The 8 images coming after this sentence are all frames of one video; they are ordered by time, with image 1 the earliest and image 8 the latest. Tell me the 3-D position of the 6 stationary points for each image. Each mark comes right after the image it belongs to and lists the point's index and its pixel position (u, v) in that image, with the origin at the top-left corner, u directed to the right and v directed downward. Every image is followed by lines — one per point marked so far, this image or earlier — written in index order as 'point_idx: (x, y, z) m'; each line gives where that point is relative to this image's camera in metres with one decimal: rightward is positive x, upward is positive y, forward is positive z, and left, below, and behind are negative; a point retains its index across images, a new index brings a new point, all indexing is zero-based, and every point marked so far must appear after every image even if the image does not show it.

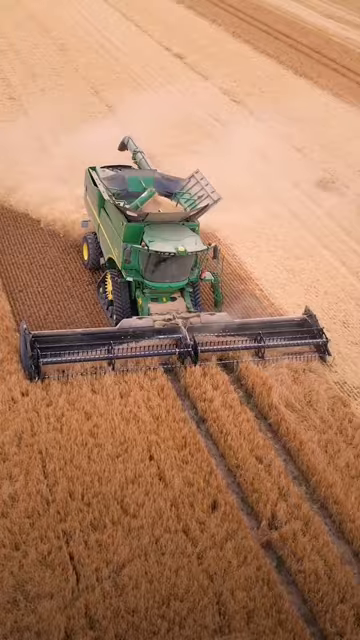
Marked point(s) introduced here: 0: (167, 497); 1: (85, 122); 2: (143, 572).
0: (-0.1, -1.4, +6.3) m
1: (-1.7, +3.4, +13.8) m
2: (-0.3, -1.8, +5.6) m
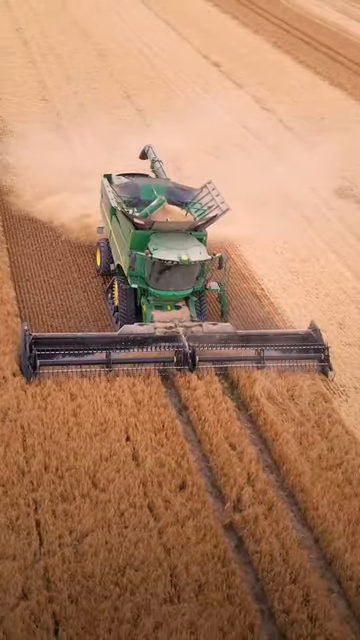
0: (-0.4, -1.3, +6.6) m
1: (-1.2, +3.5, +14.3) m
2: (-0.6, -1.6, +5.9) m
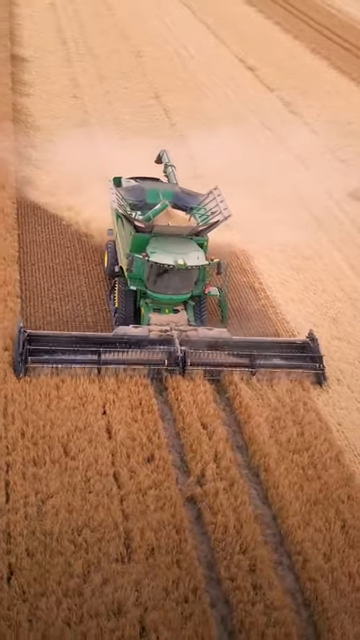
0: (-0.6, -1.1, +7.0) m
1: (-0.8, +3.6, +14.7) m
2: (-0.9, -1.5, +6.3) m
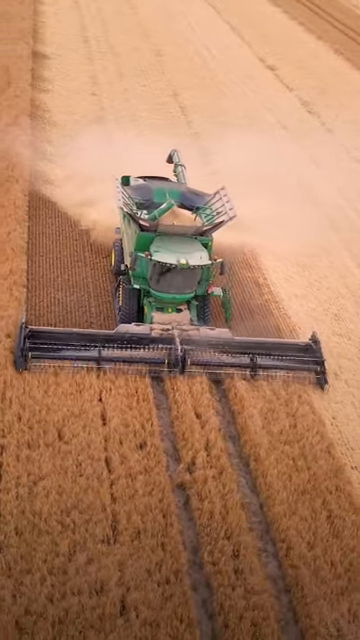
0: (-0.7, -1.0, +7.1) m
1: (-0.5, +3.7, +14.9) m
2: (-1.0, -1.3, +6.5) m
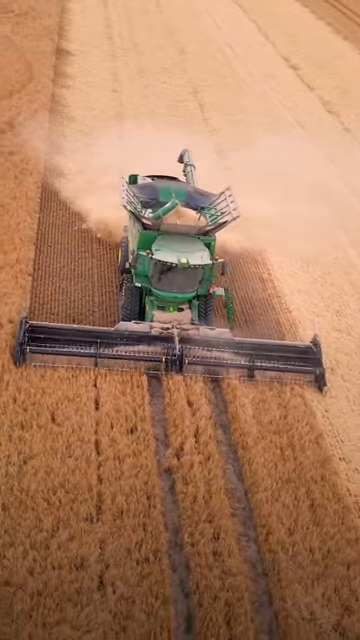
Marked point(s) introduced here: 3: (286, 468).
0: (-0.8, -0.9, +7.3) m
1: (-0.1, +3.8, +15.1) m
2: (-1.1, -1.2, +6.7) m
3: (+0.9, -1.3, +7.1) m
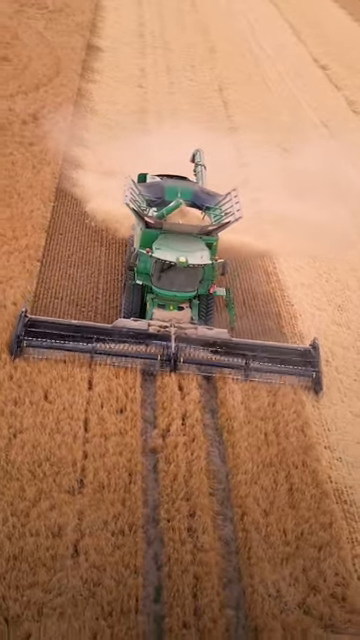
0: (-0.9, -0.7, +7.6) m
1: (+0.3, +4.0, +15.3) m
2: (-1.3, -1.0, +7.0) m
3: (+0.8, -1.2, +7.2) m
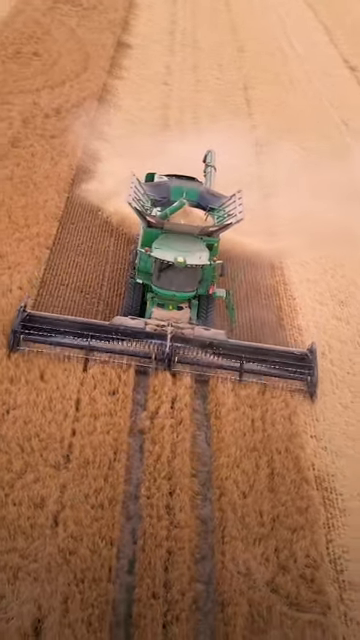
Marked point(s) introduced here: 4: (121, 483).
0: (-1.0, -0.6, +7.8) m
1: (+0.8, +4.1, +15.5) m
2: (-1.4, -0.9, +7.3) m
3: (+0.7, -1.1, +7.4) m
4: (-0.5, -1.4, +6.8) m
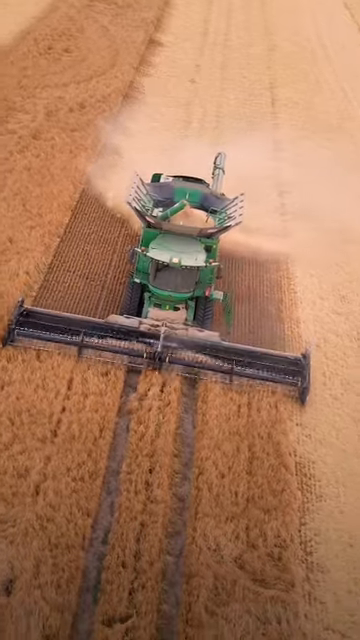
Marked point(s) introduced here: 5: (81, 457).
0: (-1.1, -0.4, +8.2) m
1: (+1.2, +4.2, +15.7) m
2: (-1.5, -0.7, +7.6) m
3: (+0.5, -1.0, +7.7) m
4: (-0.7, -1.2, +7.1) m
5: (-0.9, -1.2, +7.0) m
